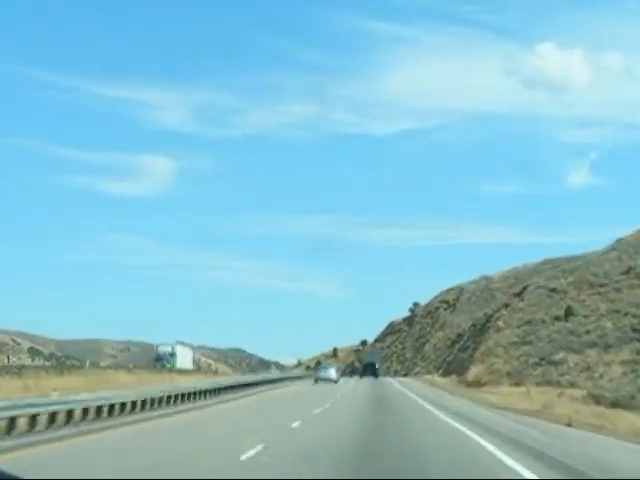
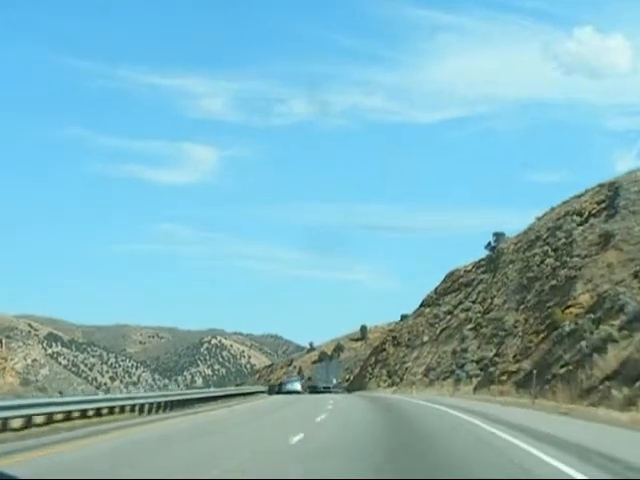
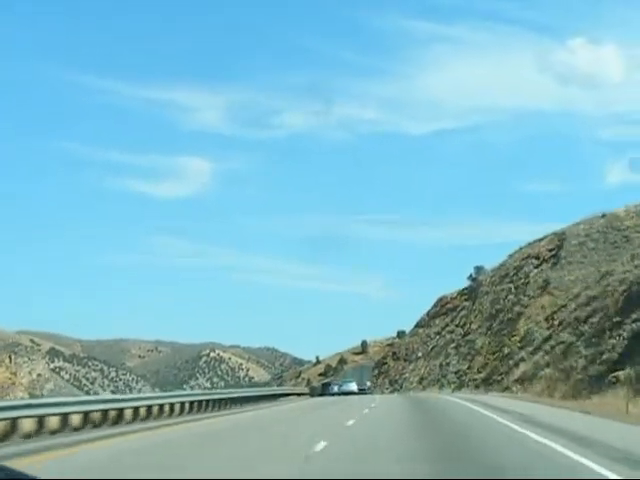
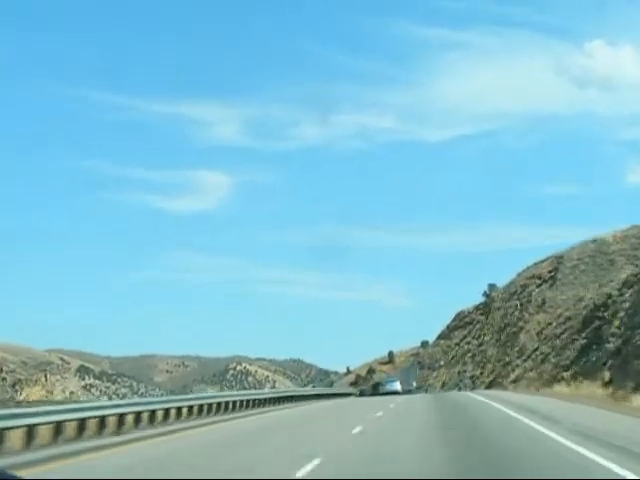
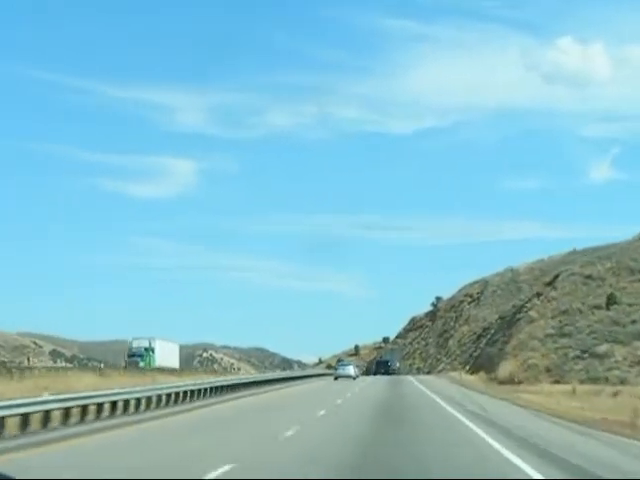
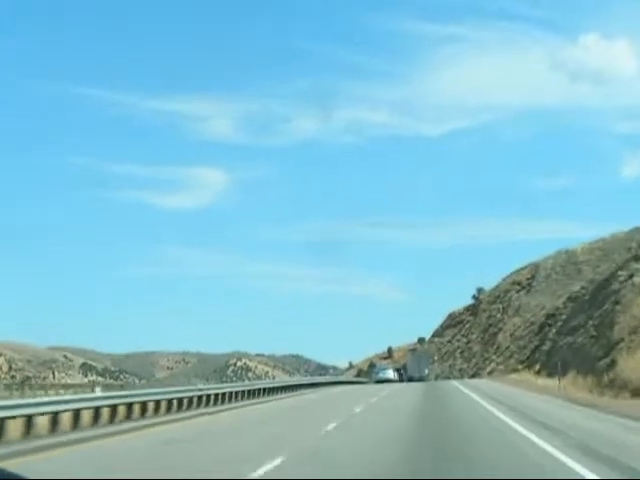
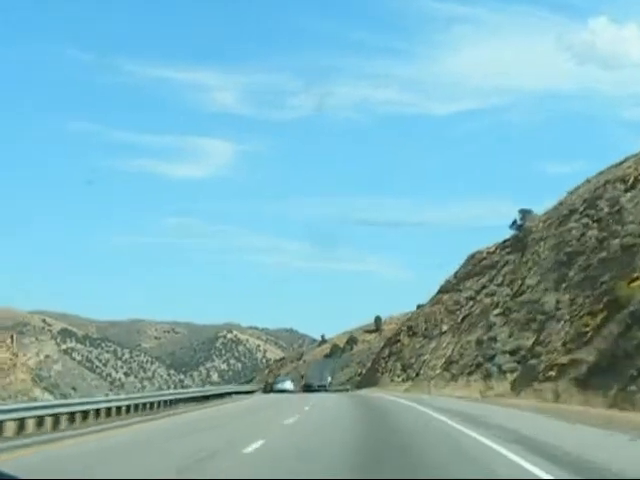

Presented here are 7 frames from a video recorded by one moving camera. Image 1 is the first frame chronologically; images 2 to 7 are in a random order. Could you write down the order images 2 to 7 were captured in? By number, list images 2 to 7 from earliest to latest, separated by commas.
5, 6, 4, 3, 2, 7
